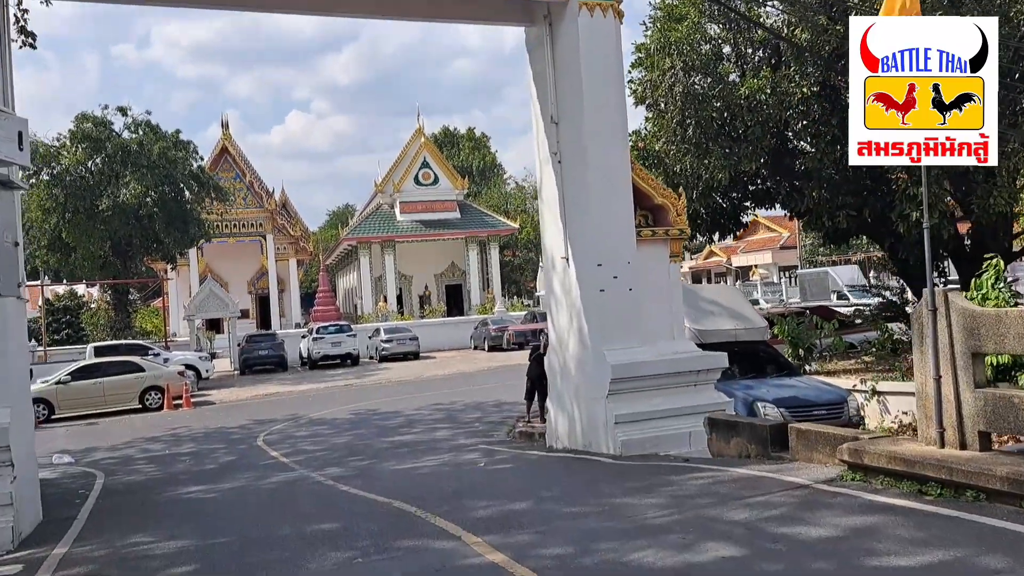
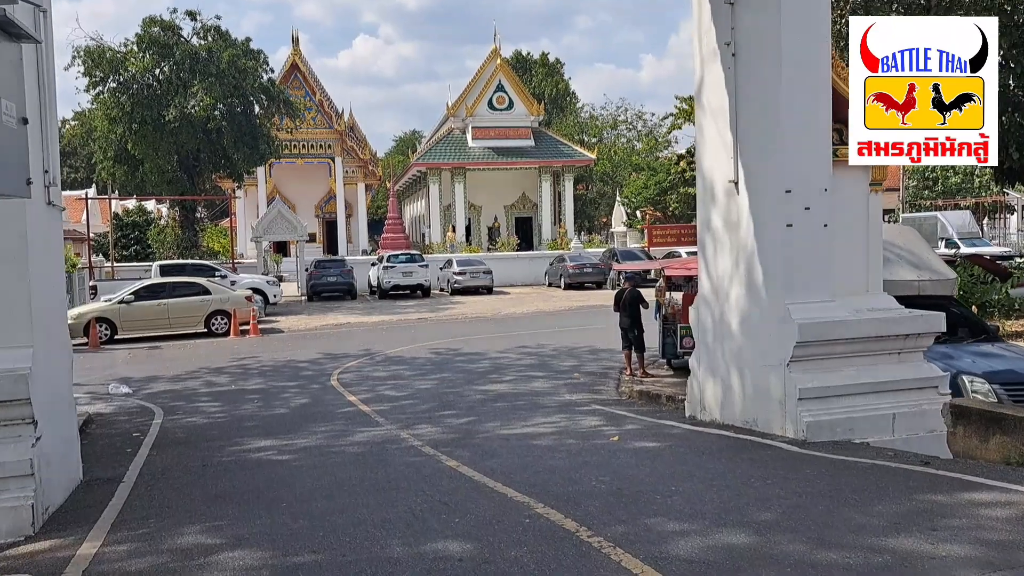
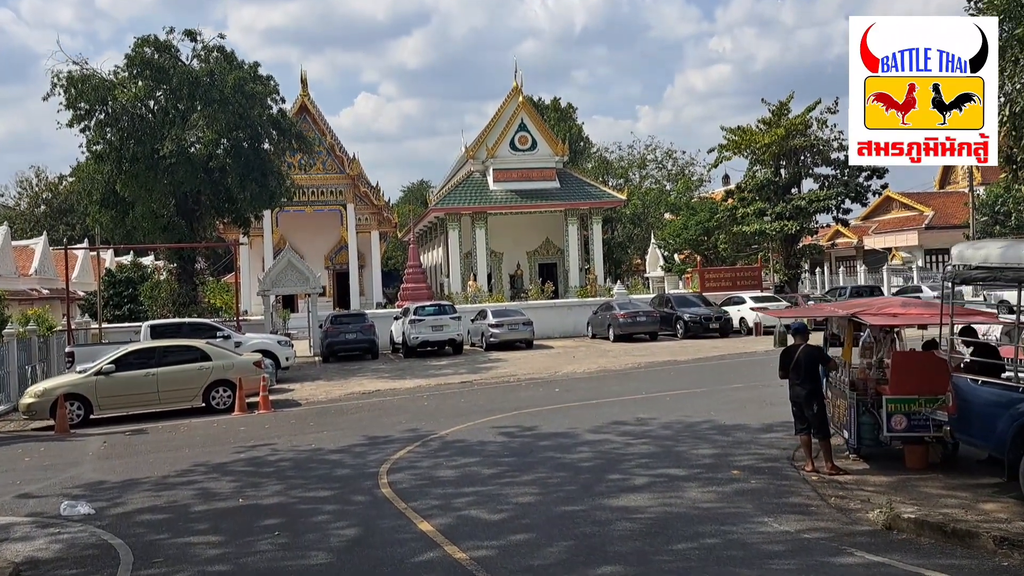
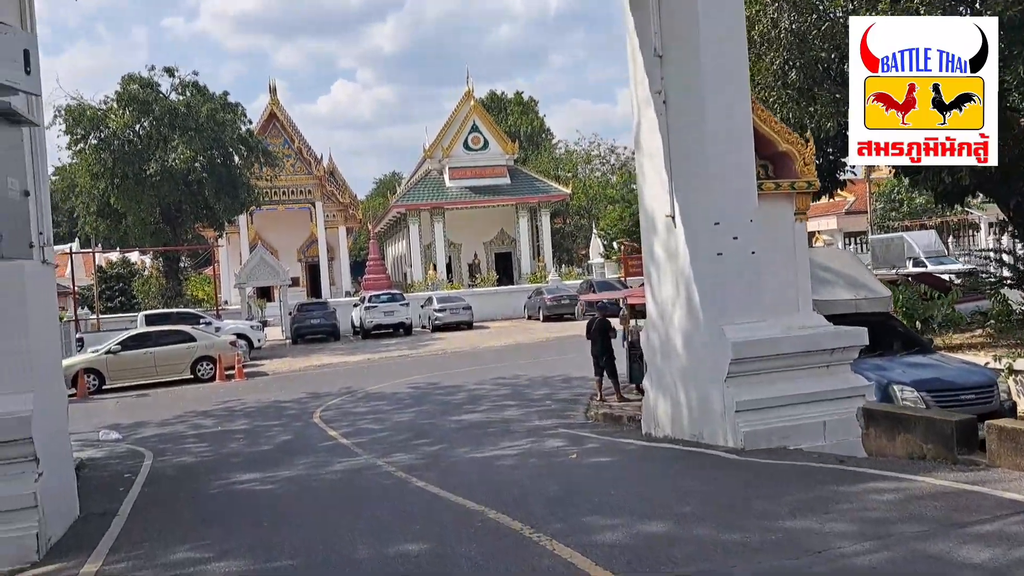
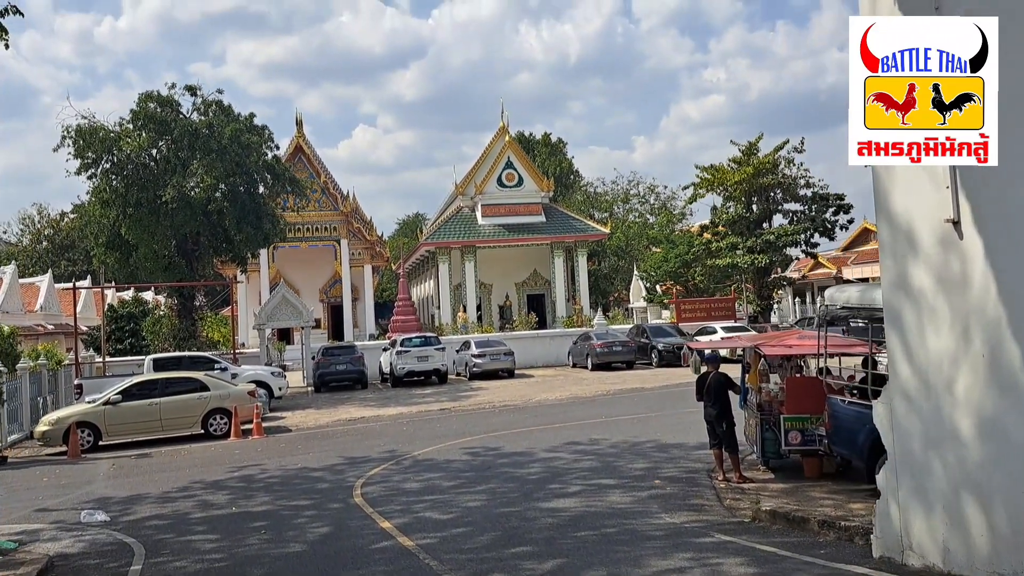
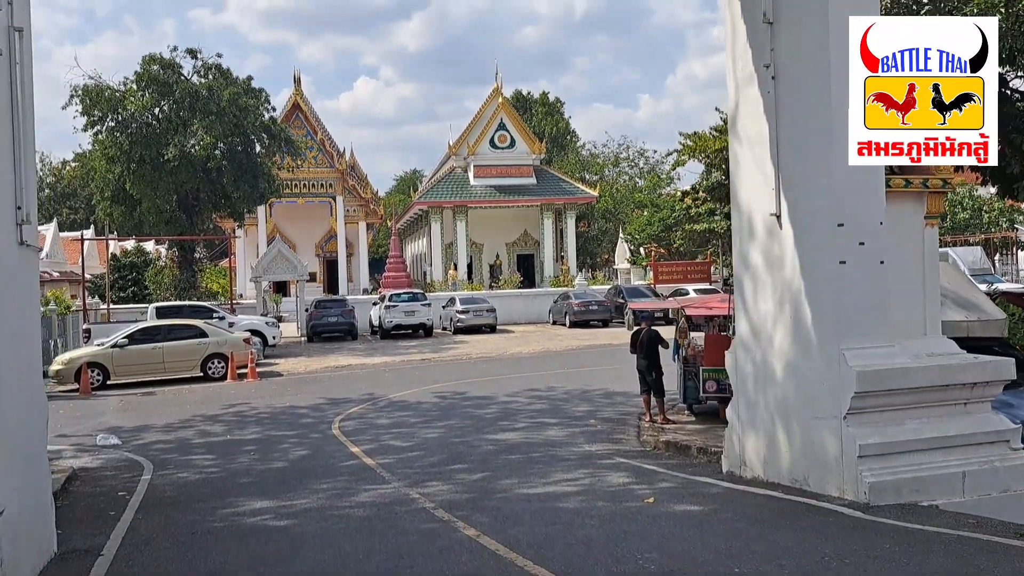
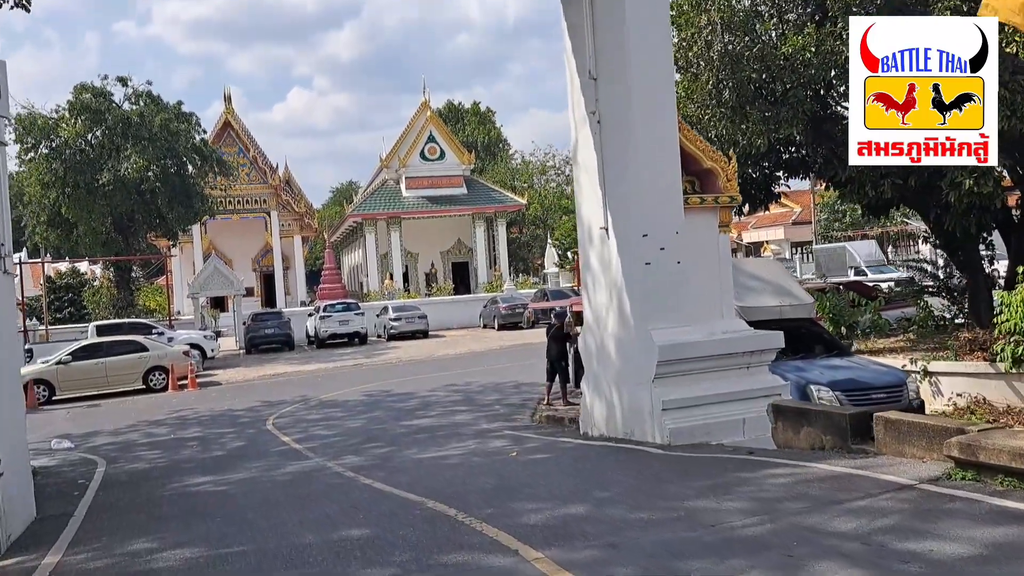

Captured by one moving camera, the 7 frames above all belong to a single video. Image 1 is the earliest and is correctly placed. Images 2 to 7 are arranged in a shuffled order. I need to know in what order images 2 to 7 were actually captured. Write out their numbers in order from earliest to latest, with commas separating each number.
7, 4, 2, 6, 5, 3
